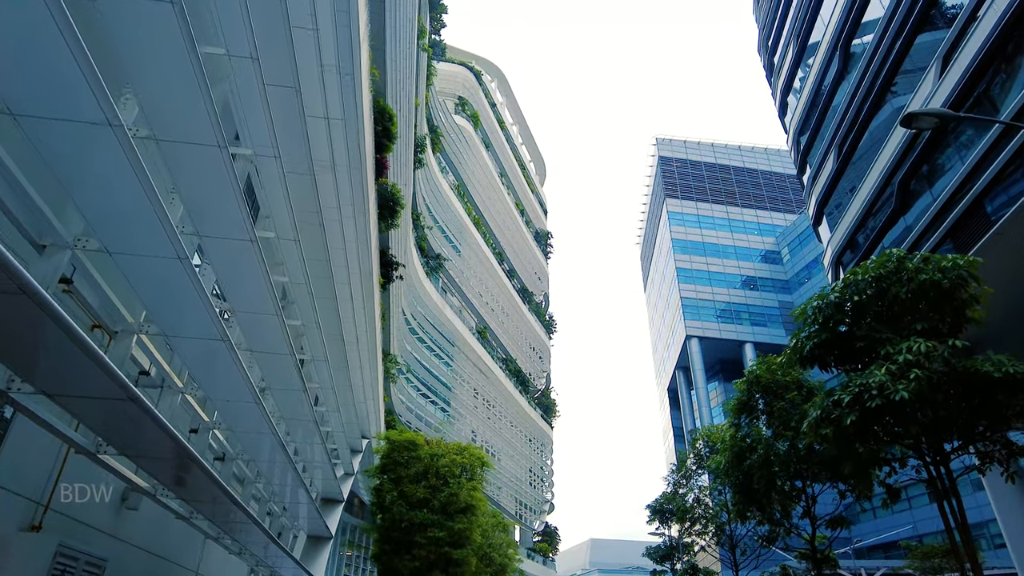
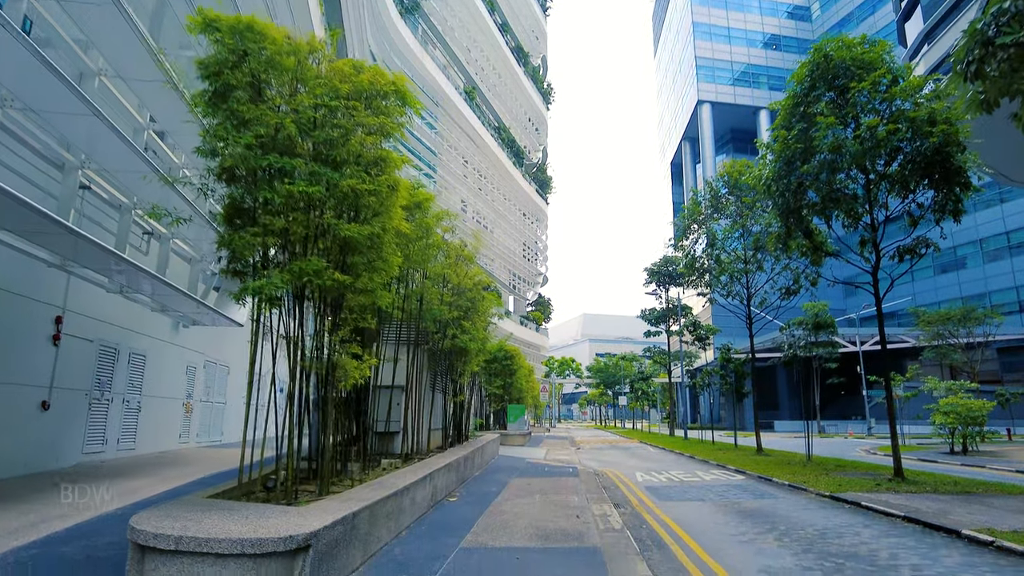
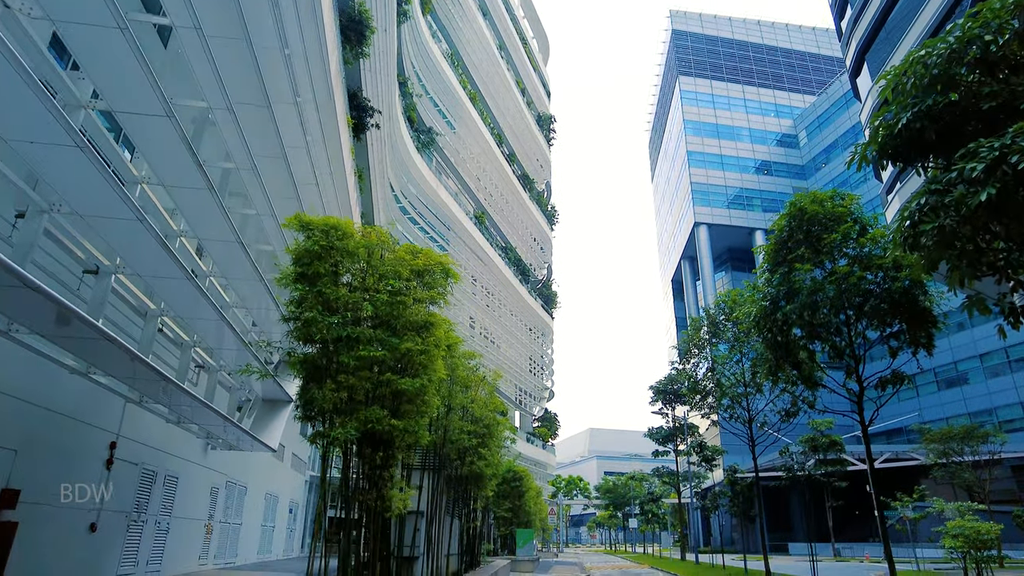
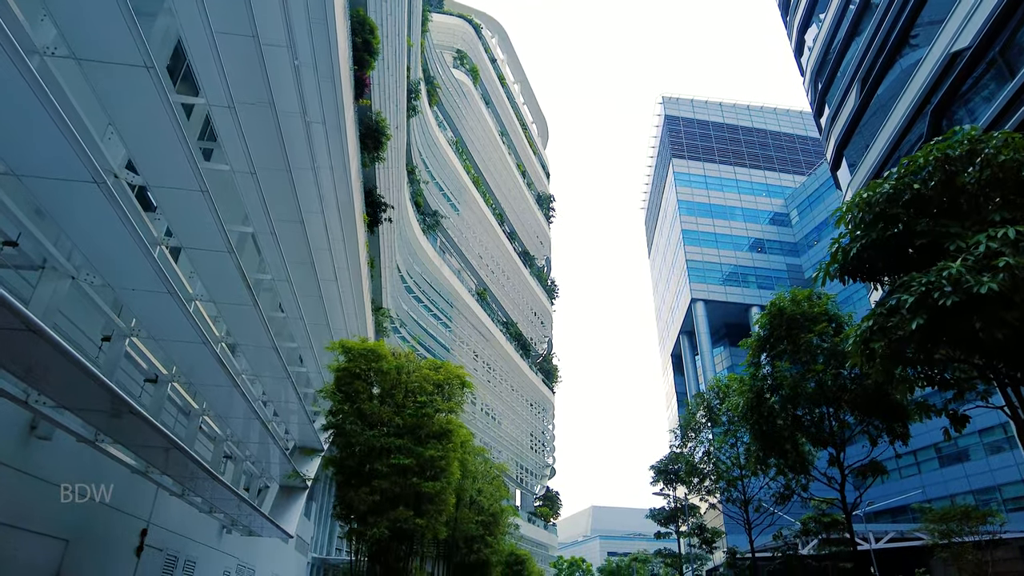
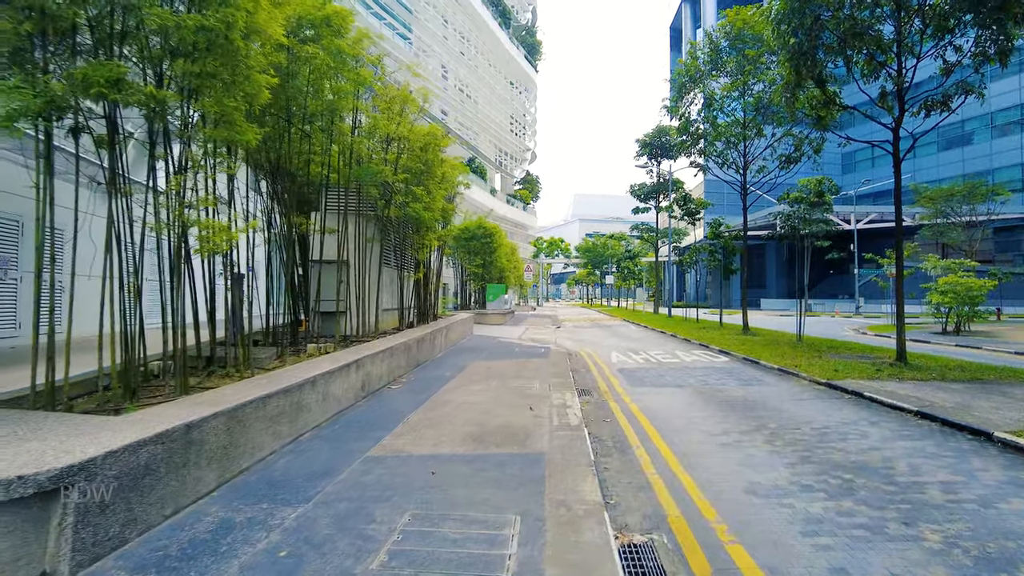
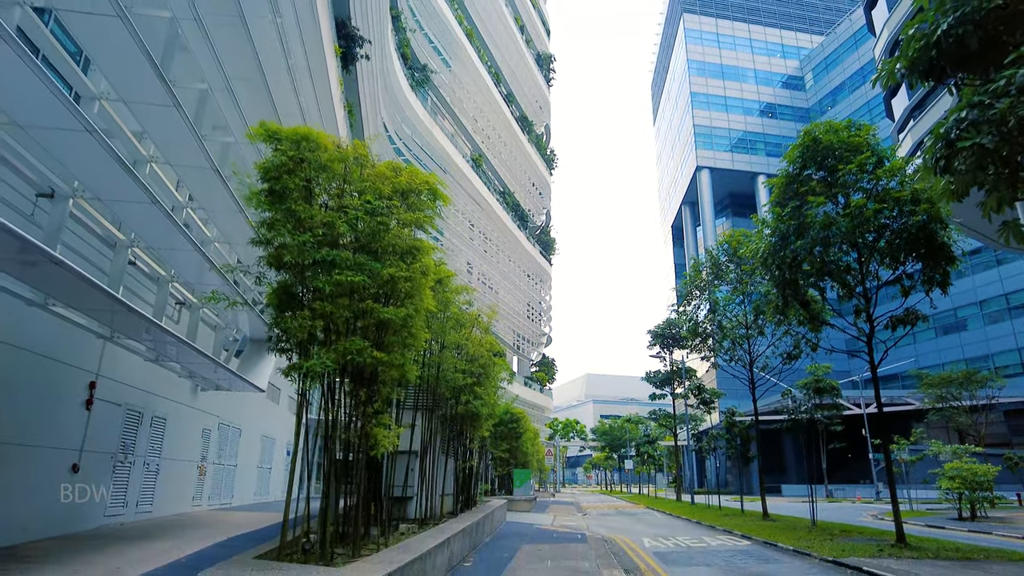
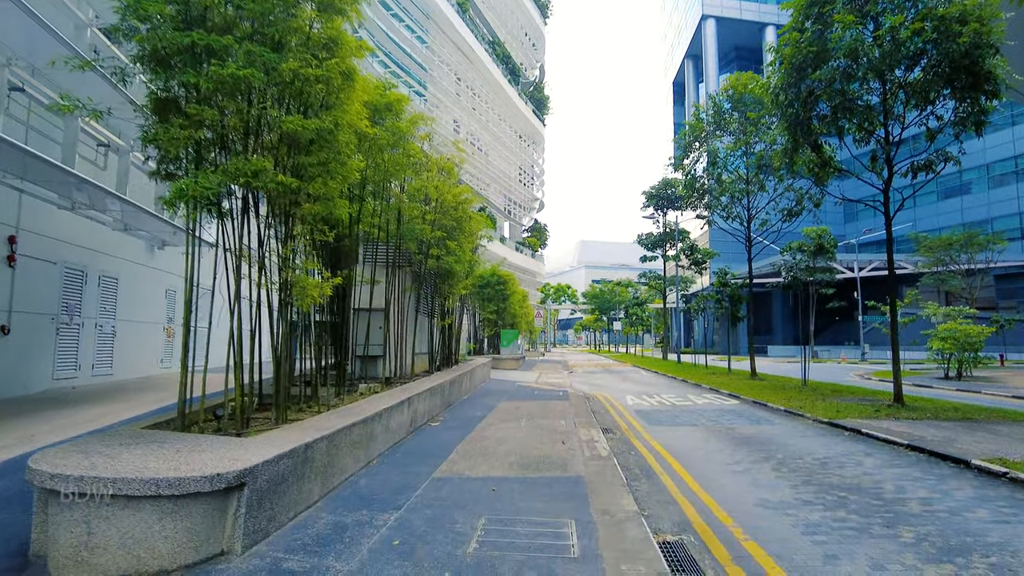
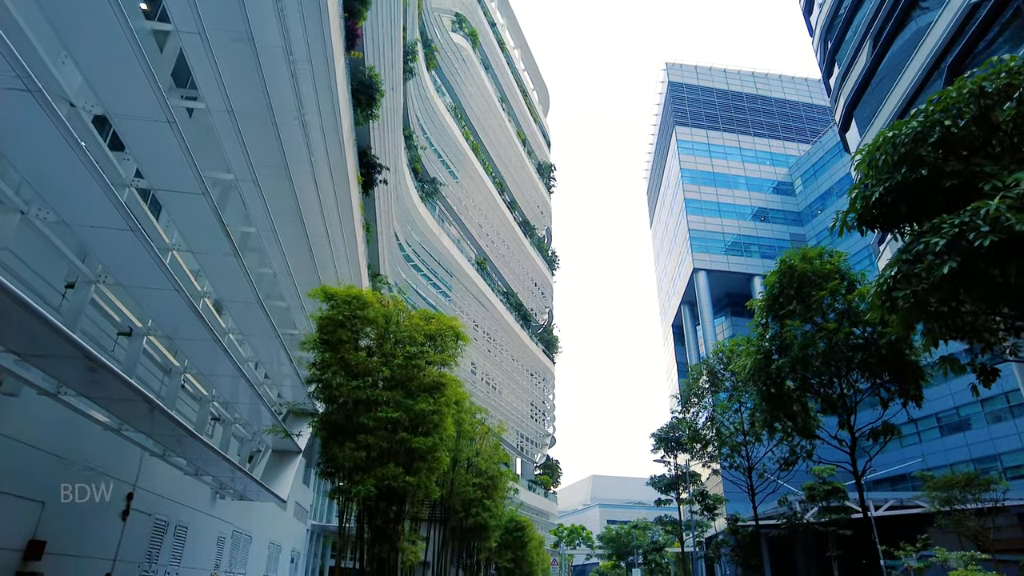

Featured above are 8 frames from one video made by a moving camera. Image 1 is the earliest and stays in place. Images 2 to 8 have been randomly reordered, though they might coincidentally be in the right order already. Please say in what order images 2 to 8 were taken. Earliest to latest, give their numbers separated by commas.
4, 8, 3, 6, 2, 7, 5
